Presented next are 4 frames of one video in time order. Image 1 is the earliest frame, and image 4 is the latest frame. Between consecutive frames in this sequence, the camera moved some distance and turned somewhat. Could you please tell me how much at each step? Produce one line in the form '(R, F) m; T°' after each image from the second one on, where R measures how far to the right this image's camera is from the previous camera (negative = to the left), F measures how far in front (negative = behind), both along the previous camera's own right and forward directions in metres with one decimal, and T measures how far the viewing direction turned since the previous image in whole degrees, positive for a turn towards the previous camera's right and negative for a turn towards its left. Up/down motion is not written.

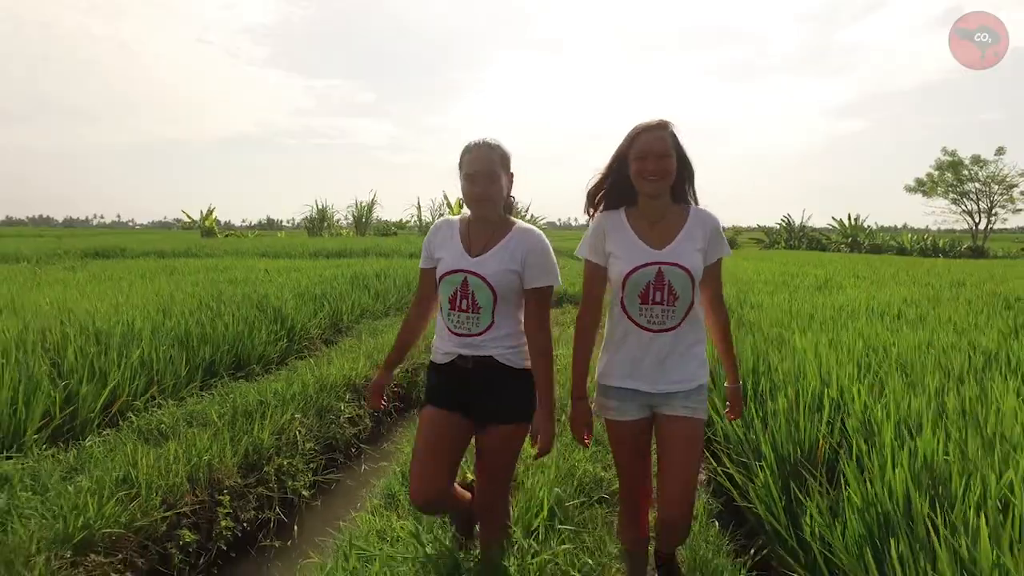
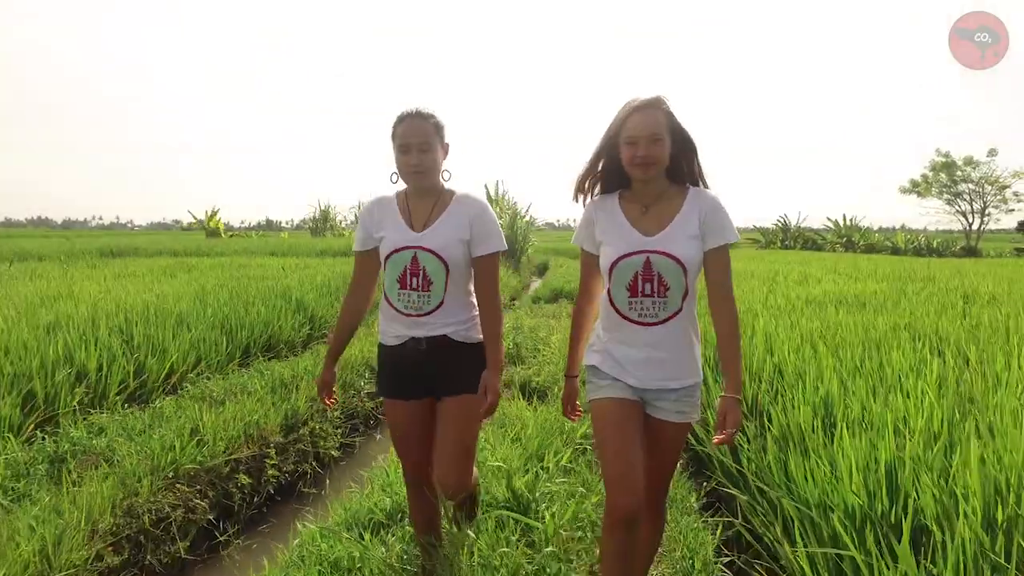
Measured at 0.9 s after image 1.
(0.0, -0.7) m; 0°
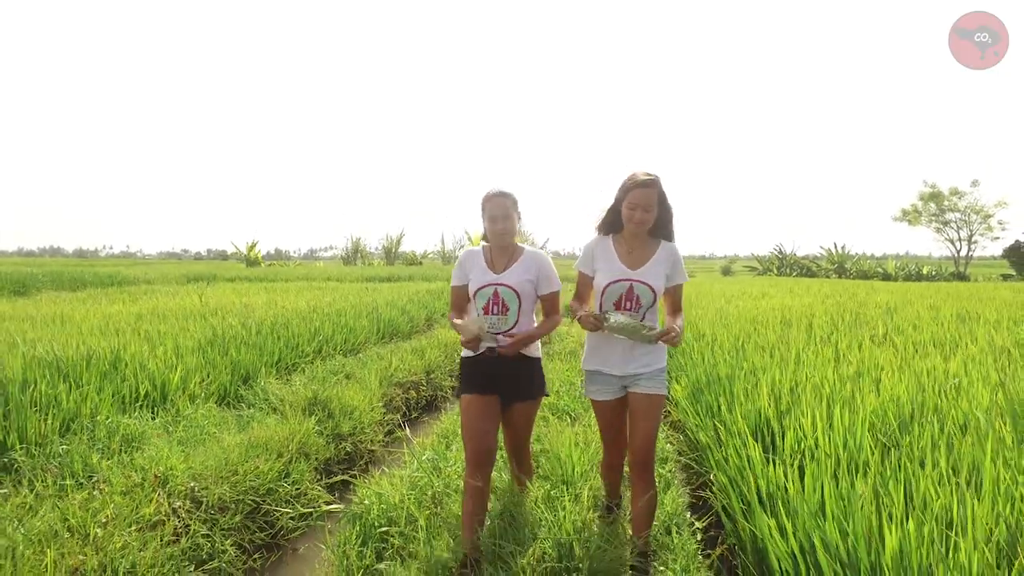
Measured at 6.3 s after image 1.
(-0.4, -3.3) m; 0°
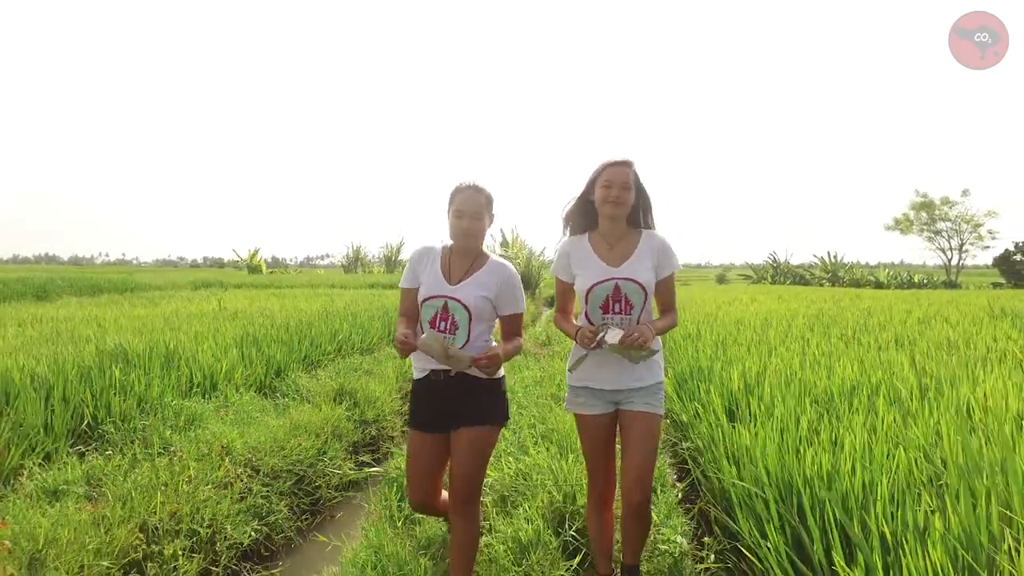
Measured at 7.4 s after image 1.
(-0.1, -0.6) m; 0°
